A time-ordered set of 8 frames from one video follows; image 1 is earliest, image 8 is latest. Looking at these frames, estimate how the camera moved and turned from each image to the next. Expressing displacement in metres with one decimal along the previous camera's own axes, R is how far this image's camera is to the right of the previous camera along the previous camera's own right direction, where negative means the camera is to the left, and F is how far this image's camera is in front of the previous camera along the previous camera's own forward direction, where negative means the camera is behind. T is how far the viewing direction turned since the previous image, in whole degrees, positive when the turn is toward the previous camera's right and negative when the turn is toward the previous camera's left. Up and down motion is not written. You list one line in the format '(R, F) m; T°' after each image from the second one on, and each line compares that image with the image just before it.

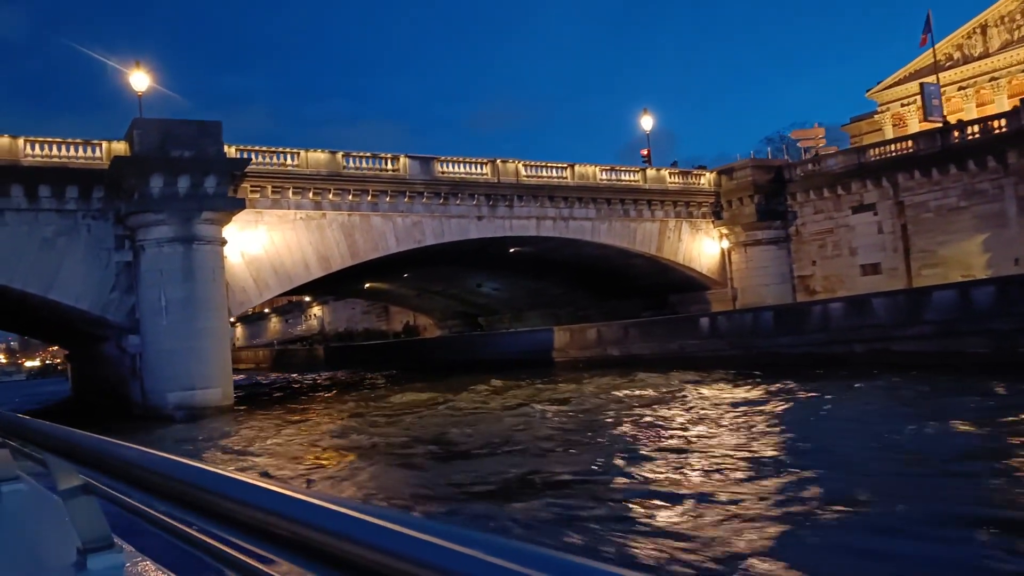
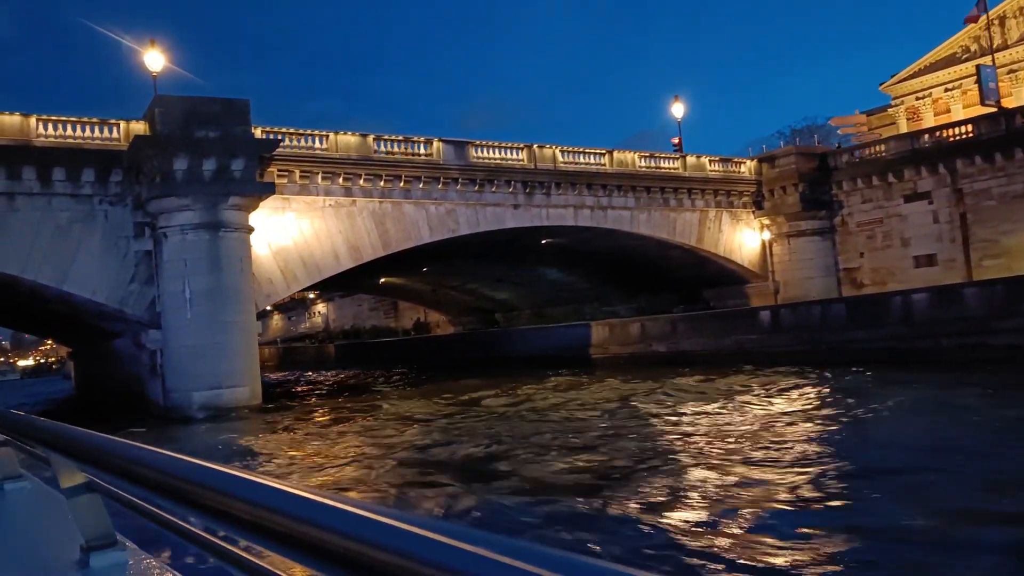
(-0.6, +1.2) m; 0°
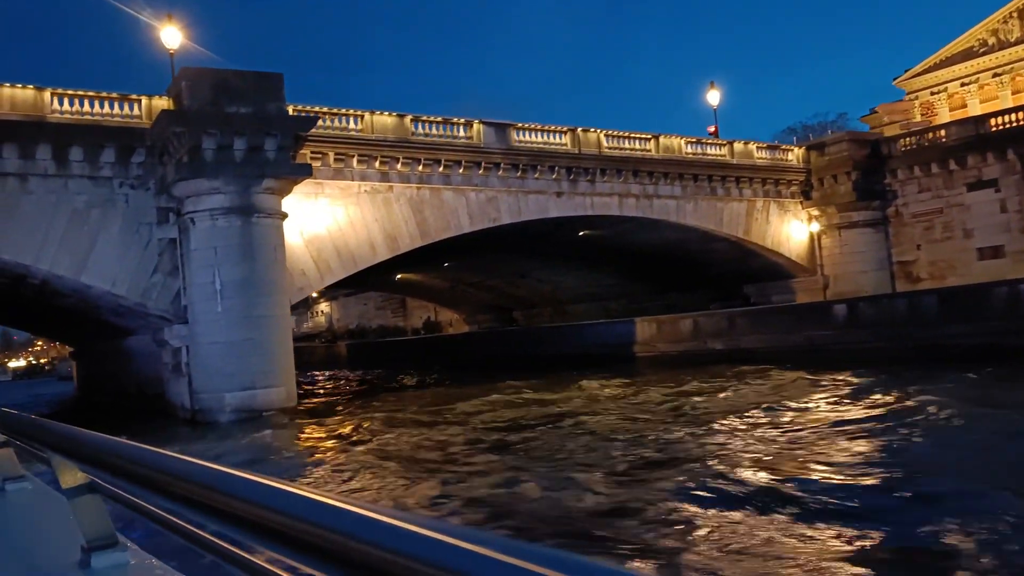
(-0.7, +1.4) m; 0°
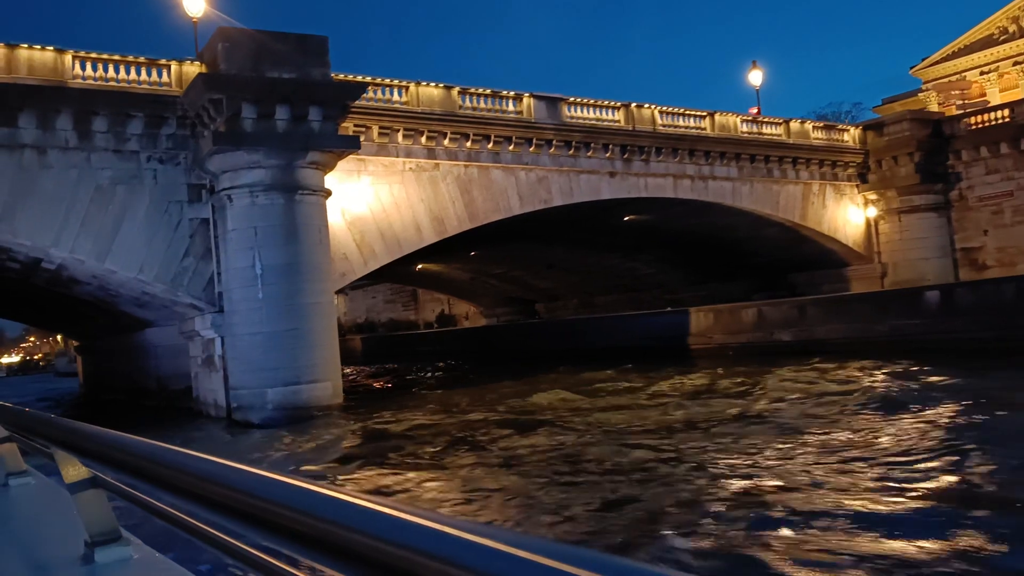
(-0.7, +1.4) m; 0°
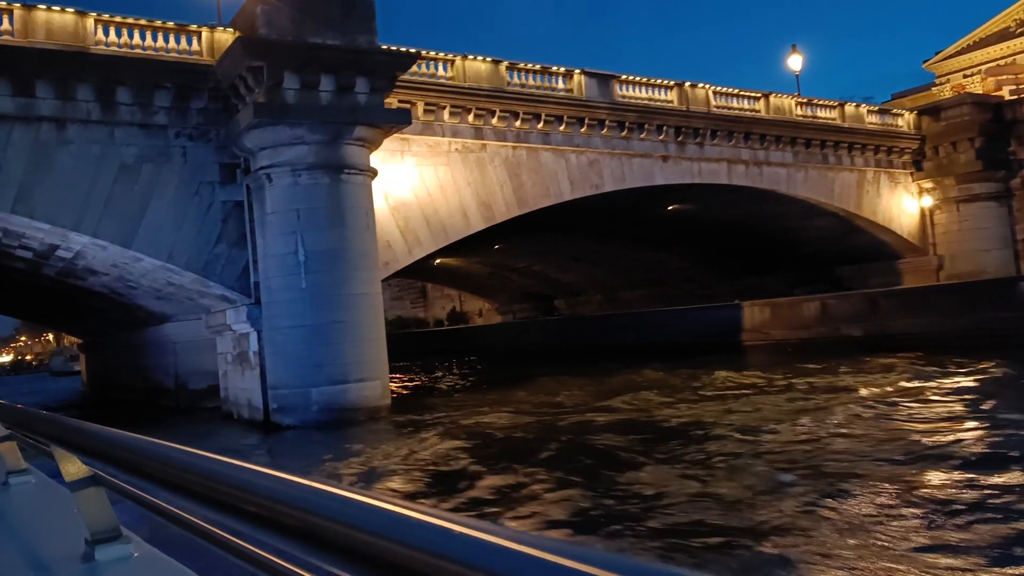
(-0.7, +1.2) m; 0°
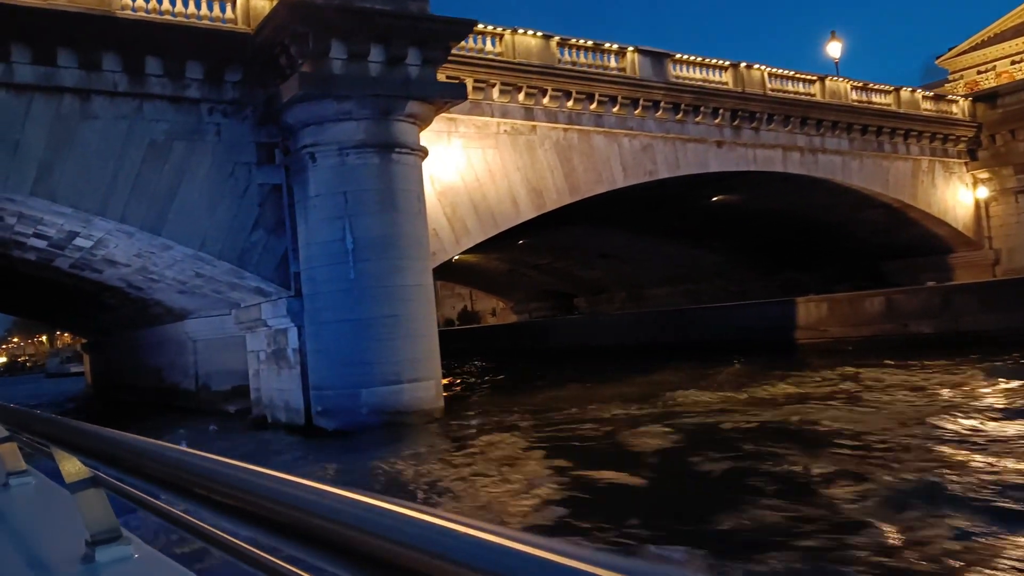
(-0.6, +1.1) m; 0°
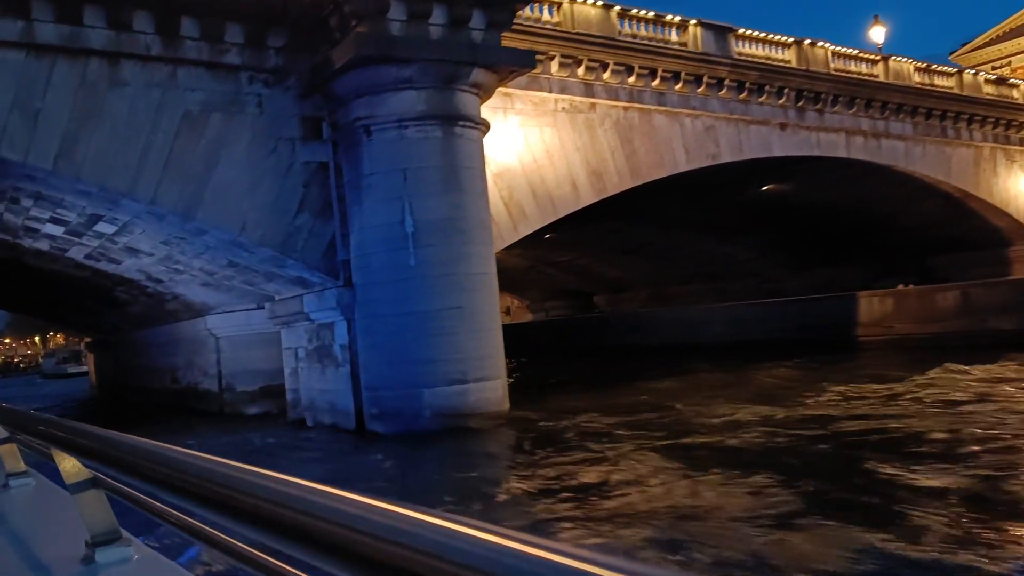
(-0.6, +1.1) m; 0°
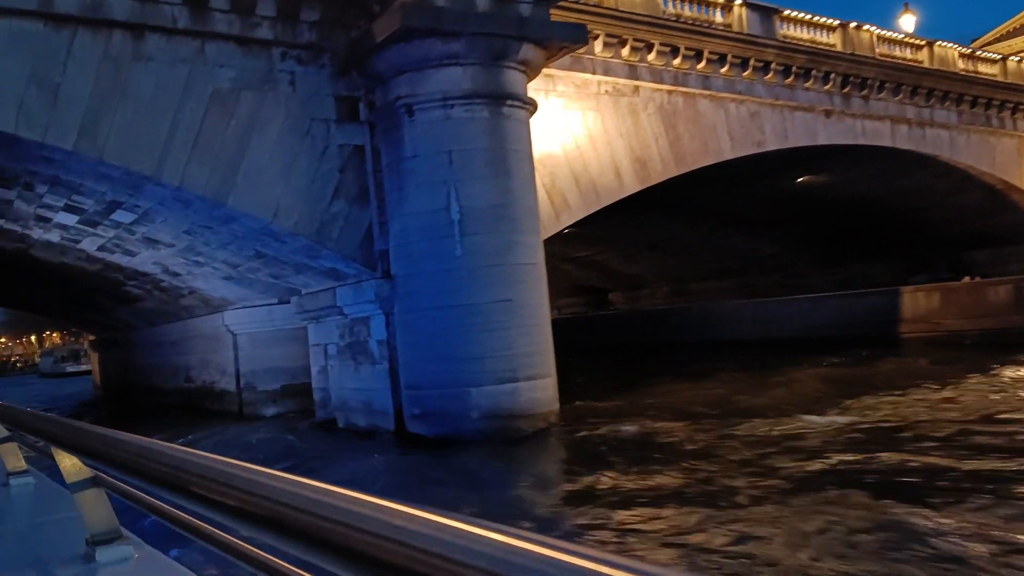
(-0.4, +0.7) m; 0°
